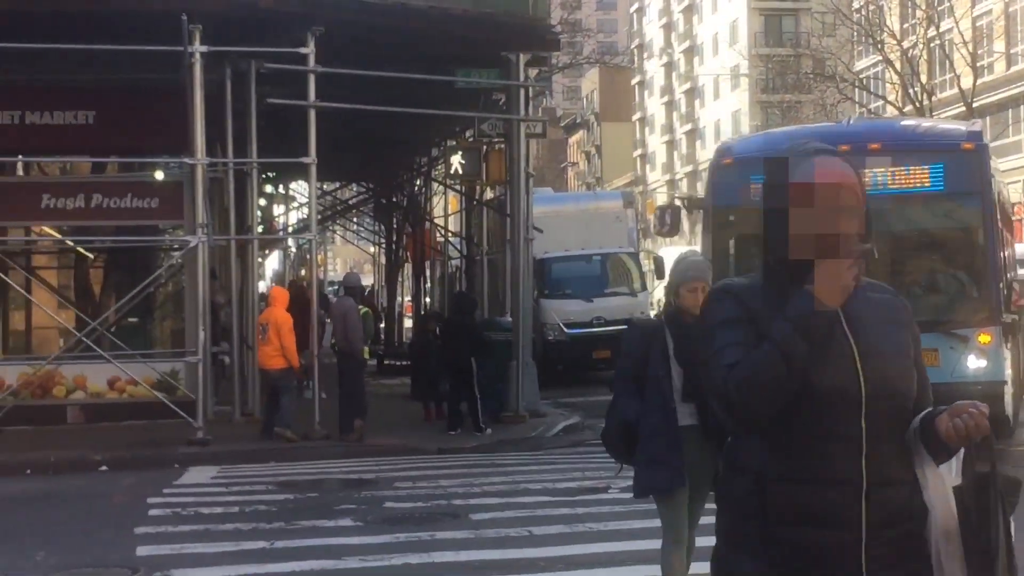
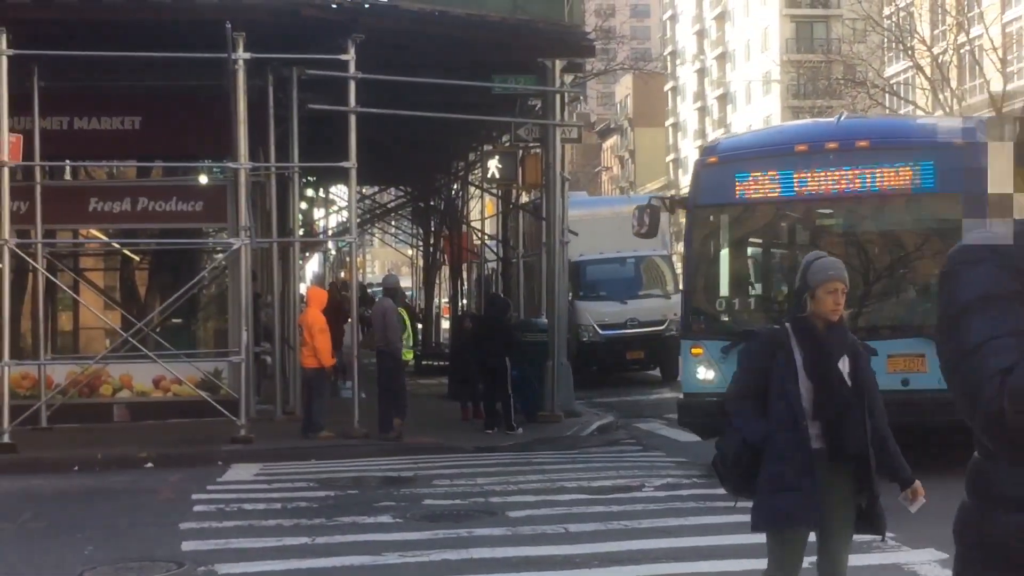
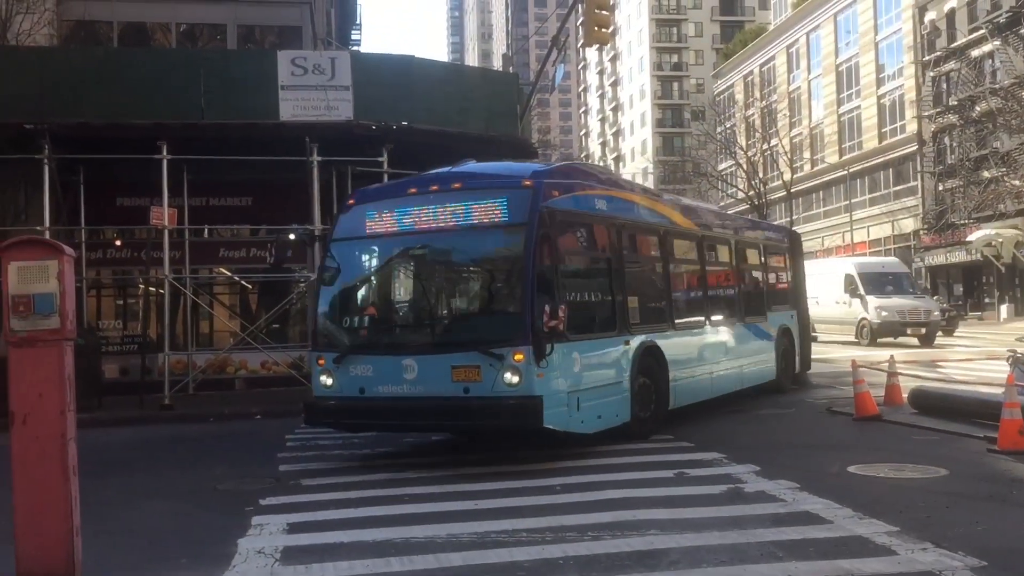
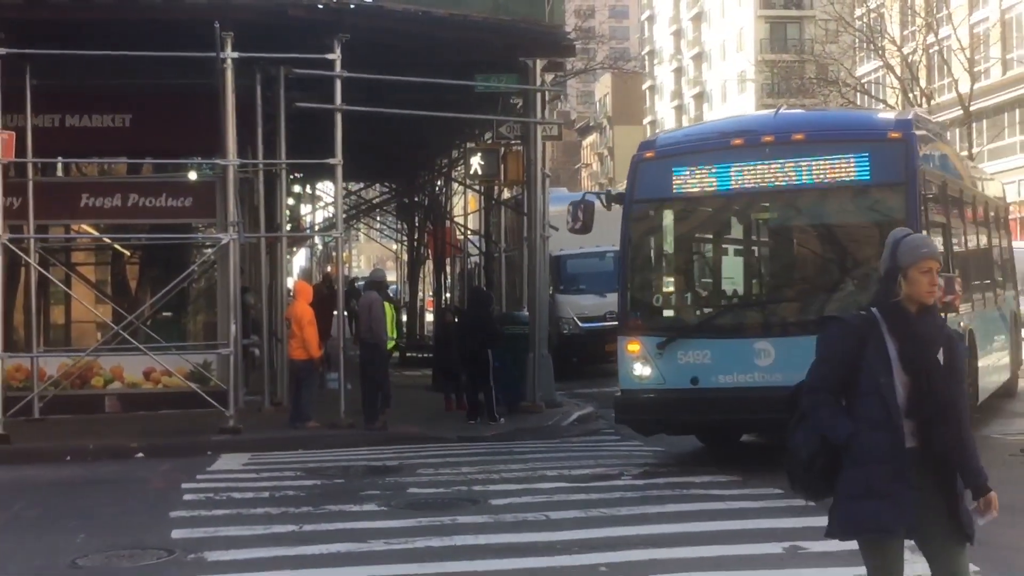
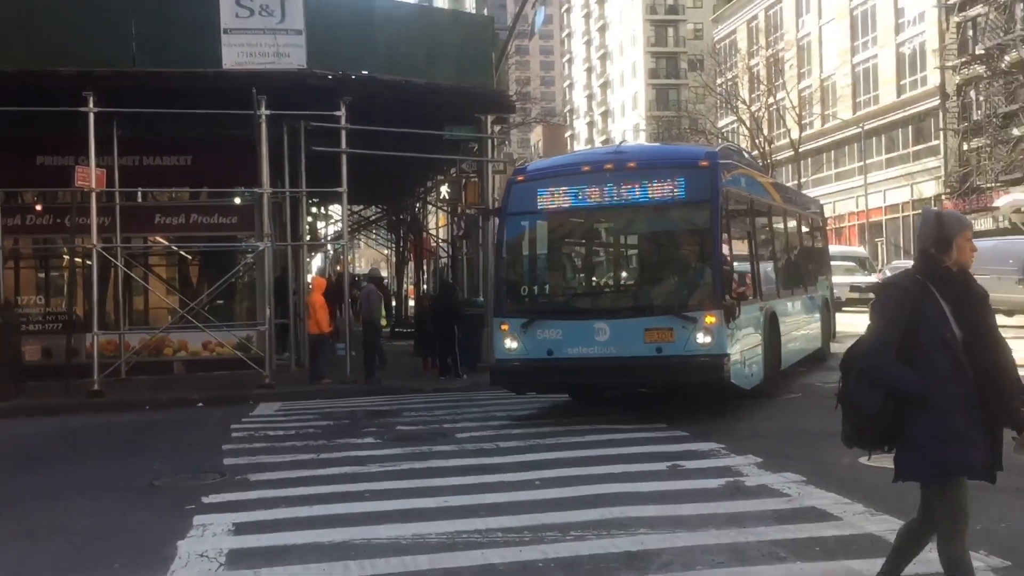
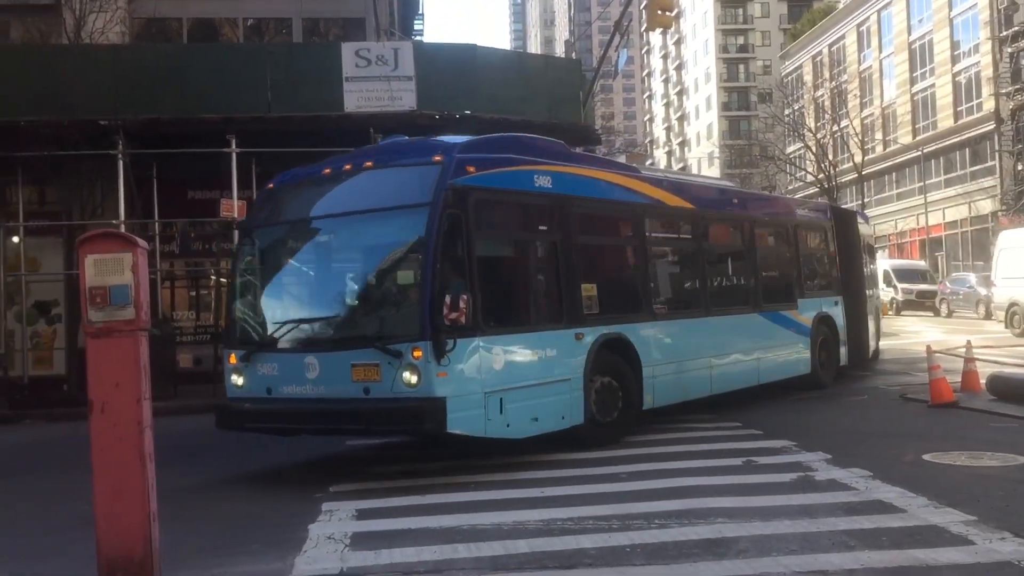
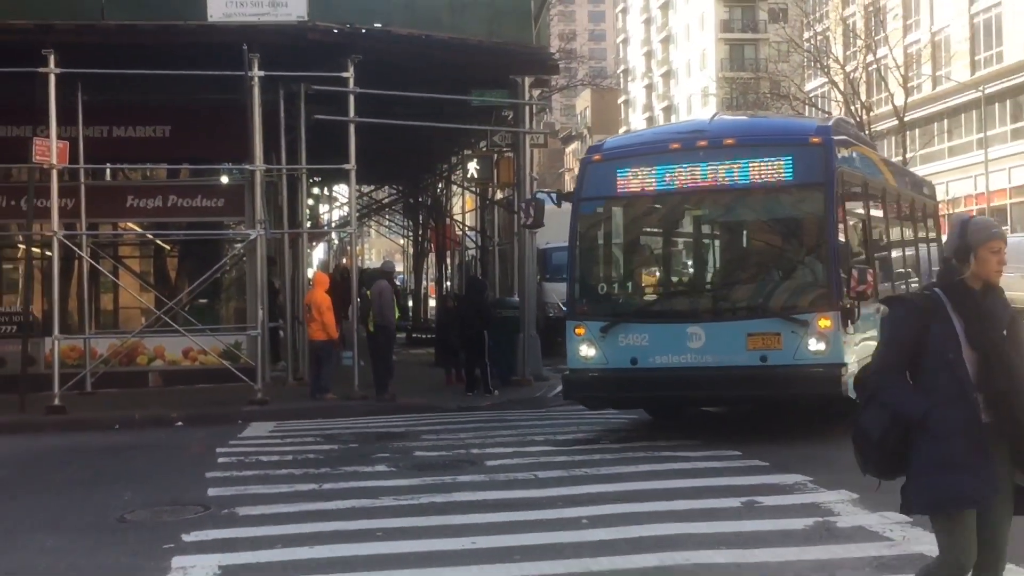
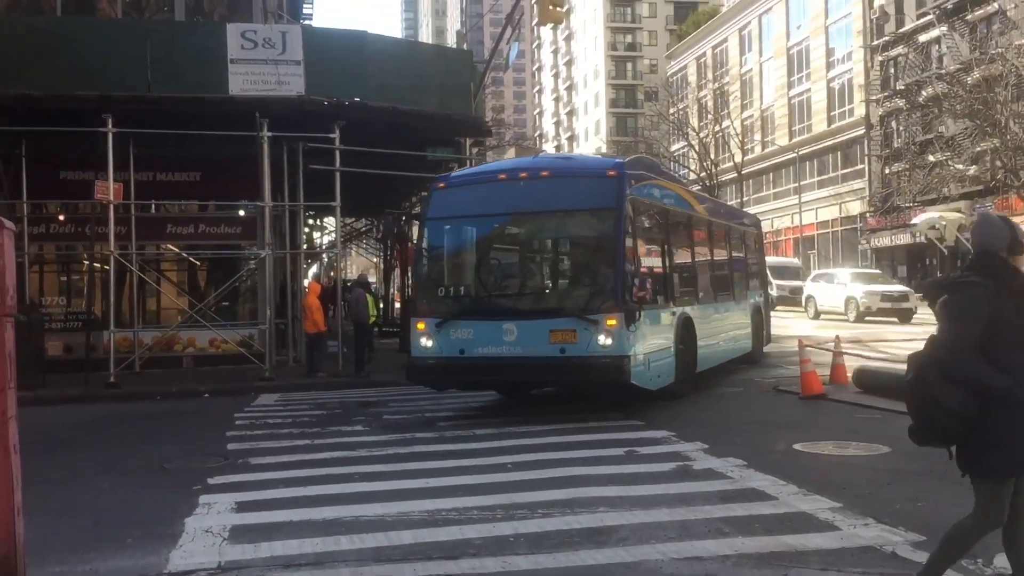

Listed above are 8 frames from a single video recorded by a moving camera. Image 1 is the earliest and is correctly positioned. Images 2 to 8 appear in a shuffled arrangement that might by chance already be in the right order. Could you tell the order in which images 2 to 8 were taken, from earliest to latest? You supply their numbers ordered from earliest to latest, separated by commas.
2, 4, 7, 5, 8, 3, 6
